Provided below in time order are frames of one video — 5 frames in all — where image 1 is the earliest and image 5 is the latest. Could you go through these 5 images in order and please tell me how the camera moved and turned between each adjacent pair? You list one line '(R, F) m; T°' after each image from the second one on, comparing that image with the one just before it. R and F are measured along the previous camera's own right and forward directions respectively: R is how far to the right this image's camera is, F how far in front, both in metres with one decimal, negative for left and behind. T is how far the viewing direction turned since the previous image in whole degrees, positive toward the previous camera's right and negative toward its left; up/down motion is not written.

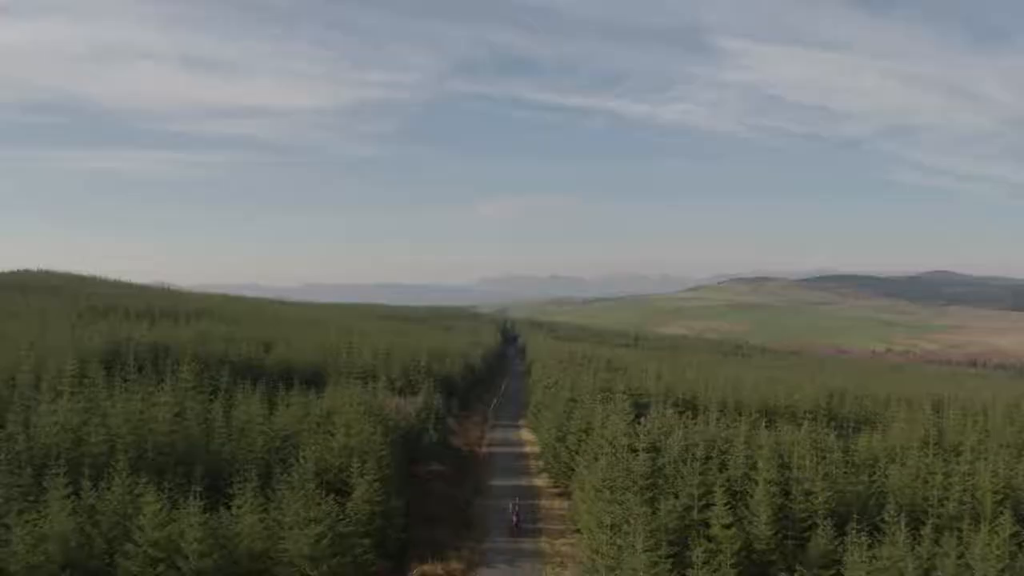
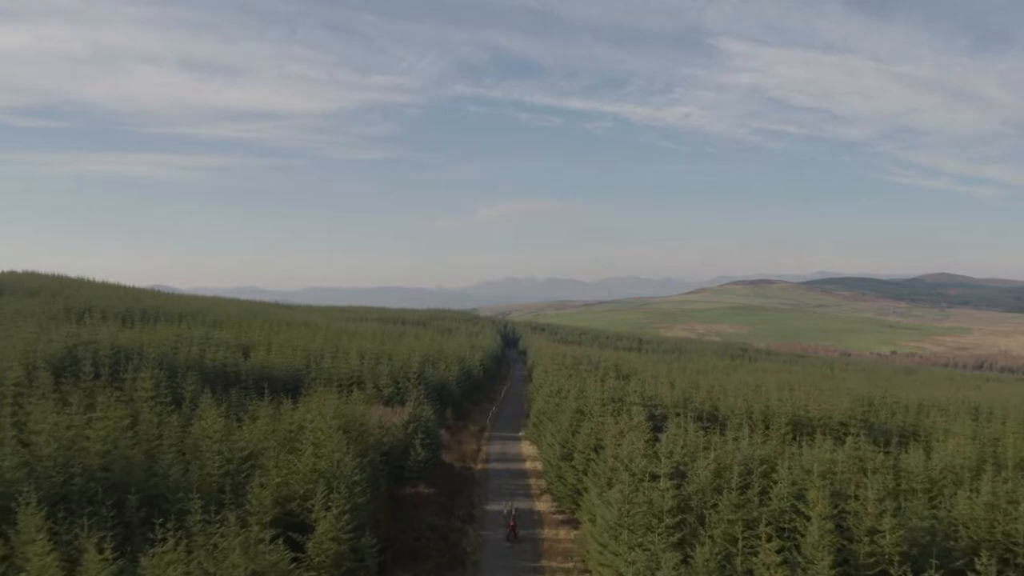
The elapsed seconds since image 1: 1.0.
(+0.2, +5.5) m; 0°
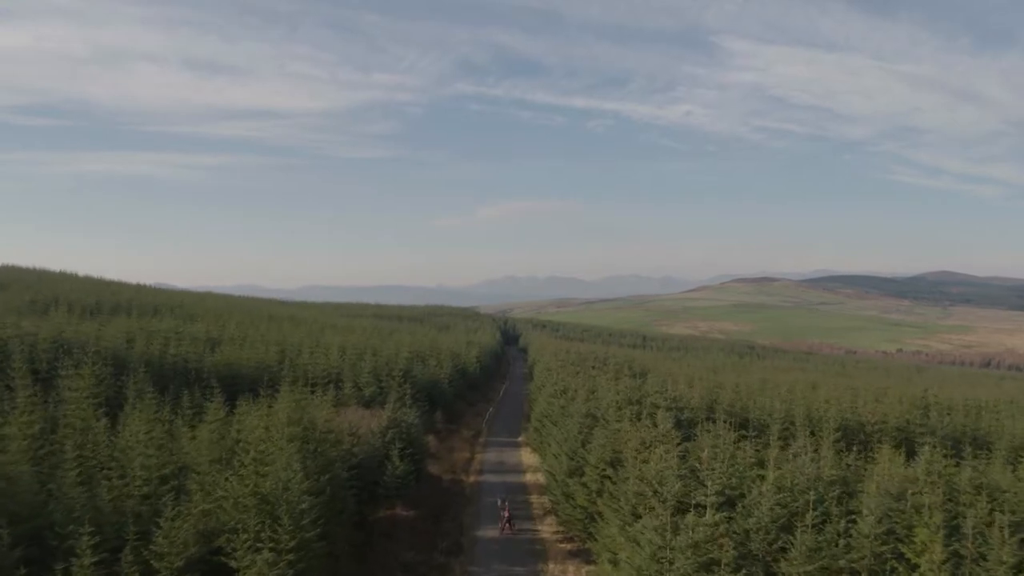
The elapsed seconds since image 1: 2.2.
(+0.2, +6.9) m; 0°
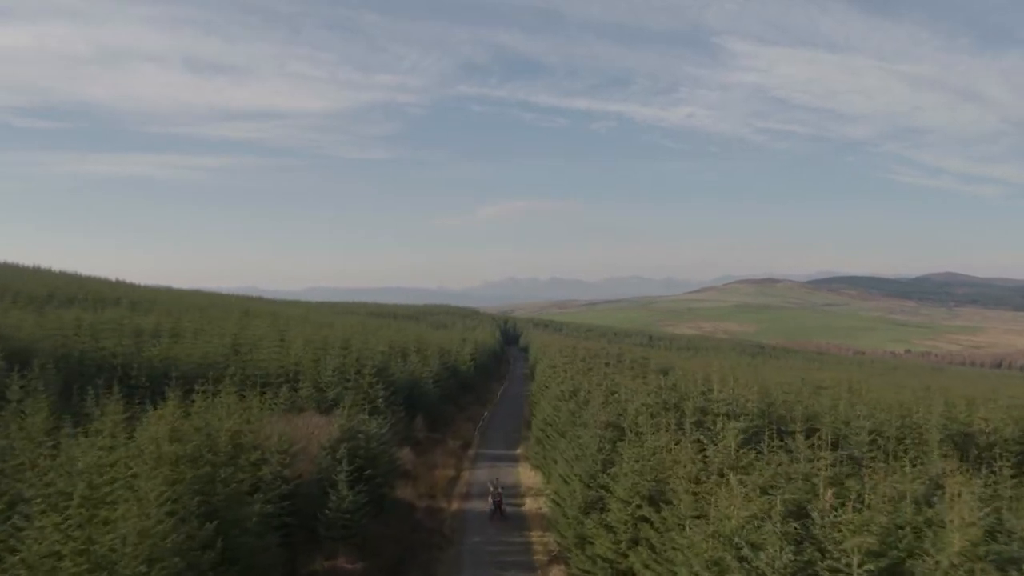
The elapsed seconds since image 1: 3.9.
(+0.3, +9.4) m; 0°
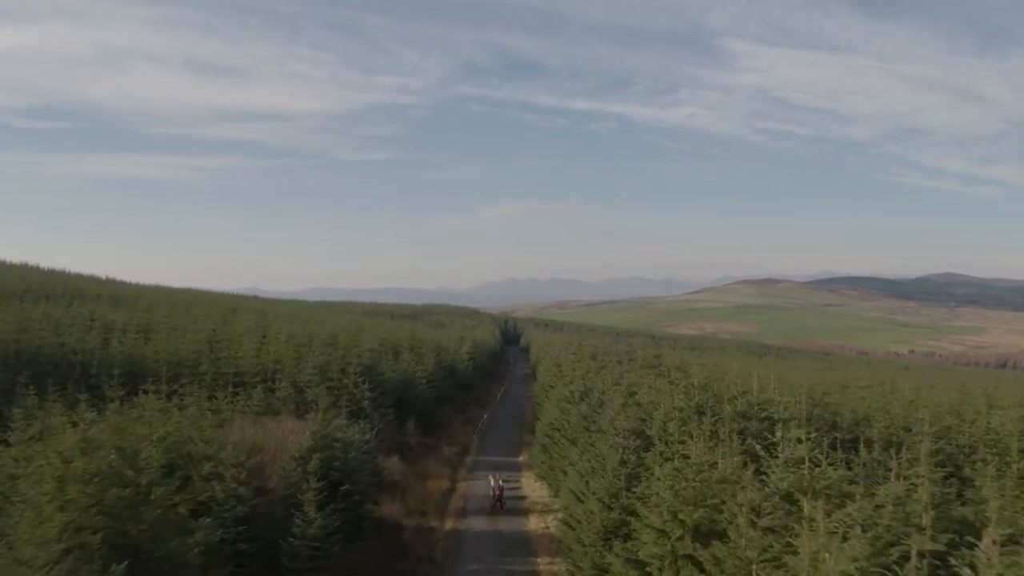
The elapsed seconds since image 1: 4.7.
(-0.1, +4.2) m; 0°
